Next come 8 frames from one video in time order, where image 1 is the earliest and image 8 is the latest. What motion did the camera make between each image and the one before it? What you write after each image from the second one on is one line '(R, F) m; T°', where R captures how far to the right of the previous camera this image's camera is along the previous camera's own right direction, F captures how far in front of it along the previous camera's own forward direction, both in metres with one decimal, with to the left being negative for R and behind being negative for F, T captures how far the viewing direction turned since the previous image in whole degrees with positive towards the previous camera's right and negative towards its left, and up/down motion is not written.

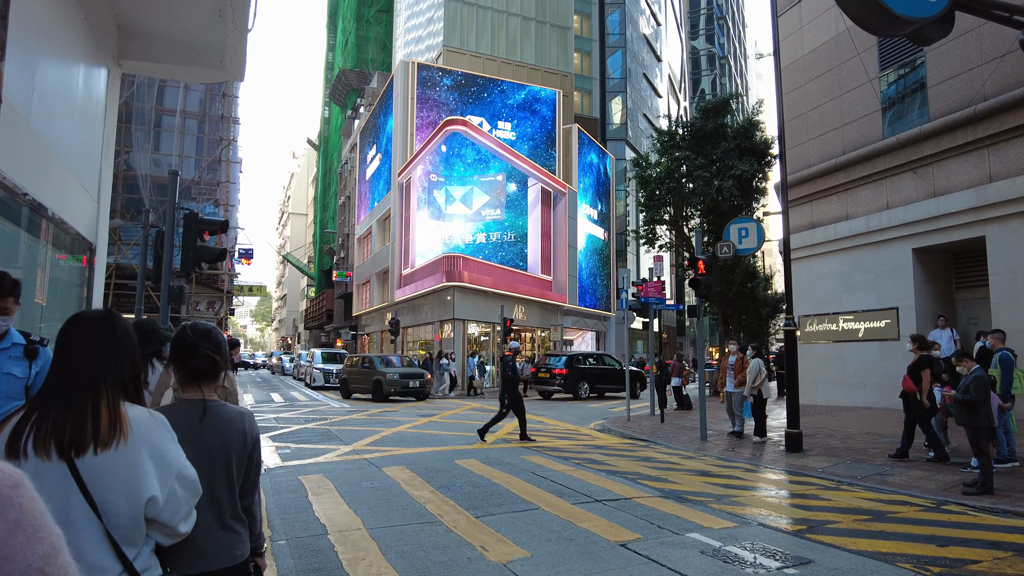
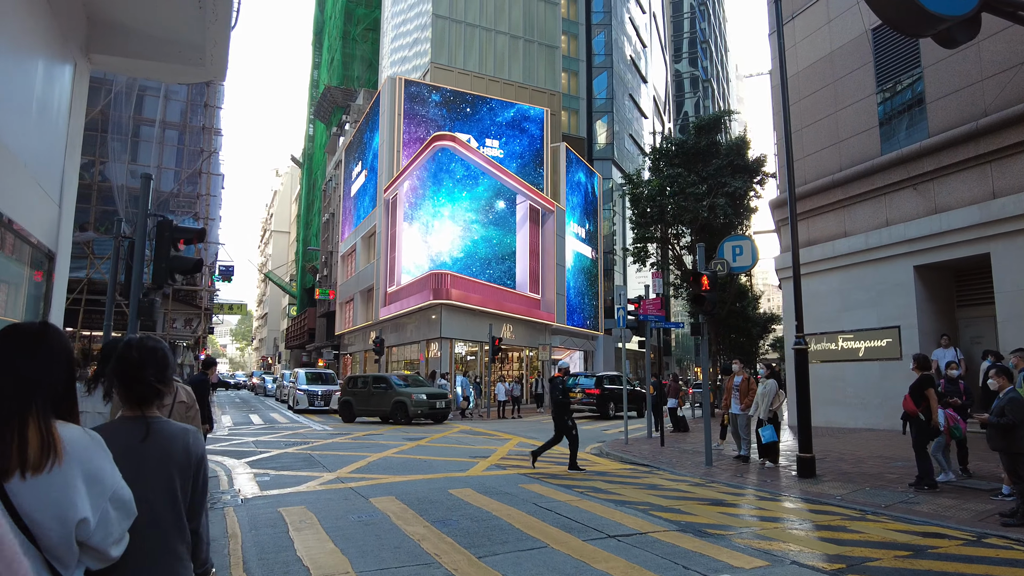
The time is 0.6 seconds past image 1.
(-0.2, +0.6) m; +1°
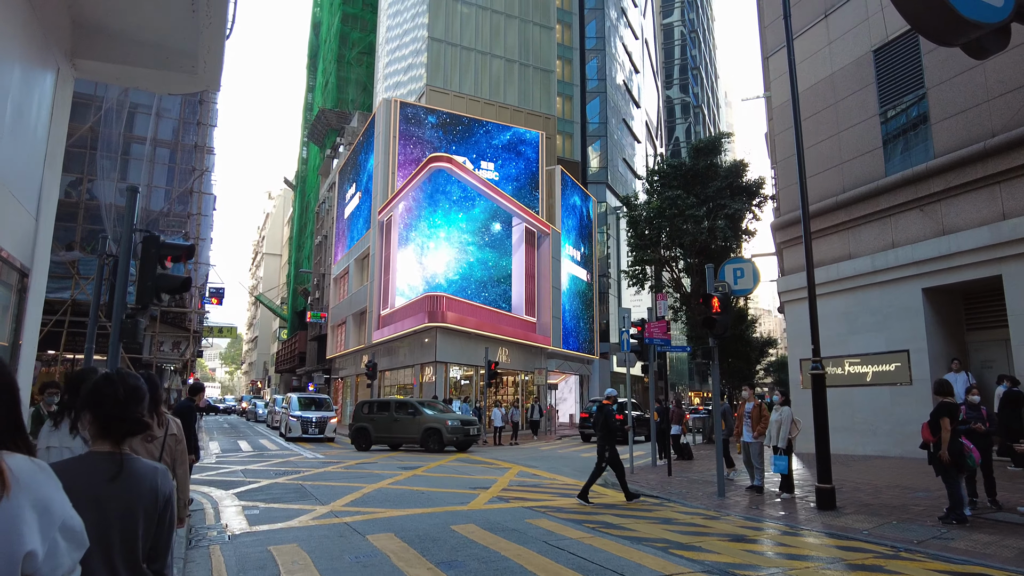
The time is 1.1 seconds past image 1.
(-0.2, +0.4) m; +1°
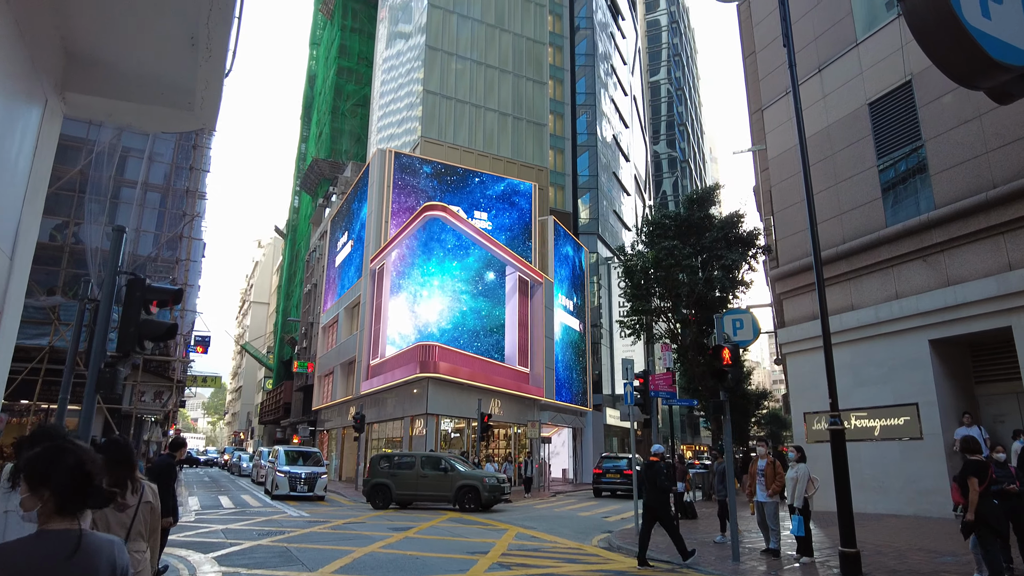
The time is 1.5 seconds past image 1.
(-0.2, +0.4) m; +1°
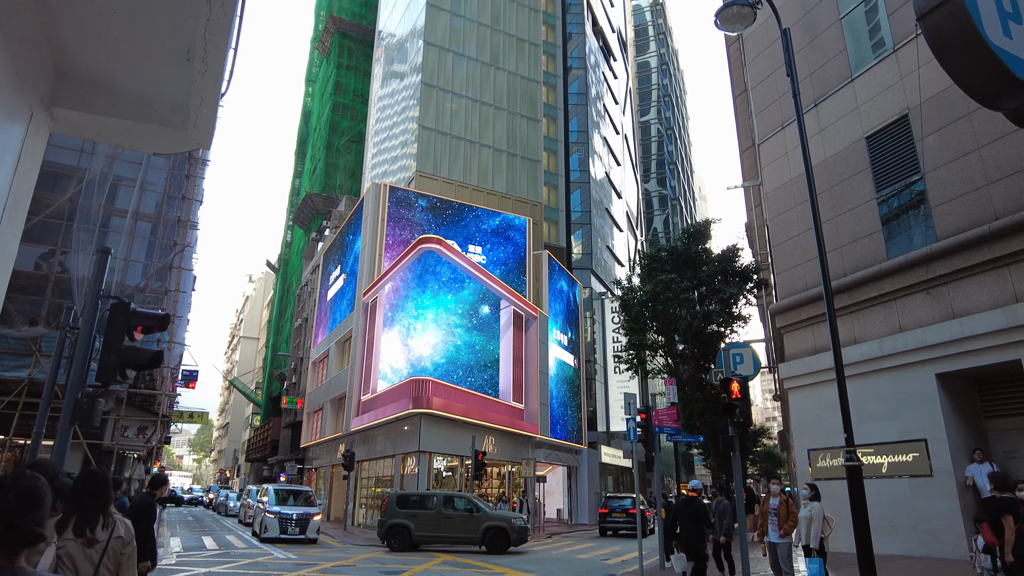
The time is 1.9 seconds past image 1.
(-0.2, +0.3) m; +1°
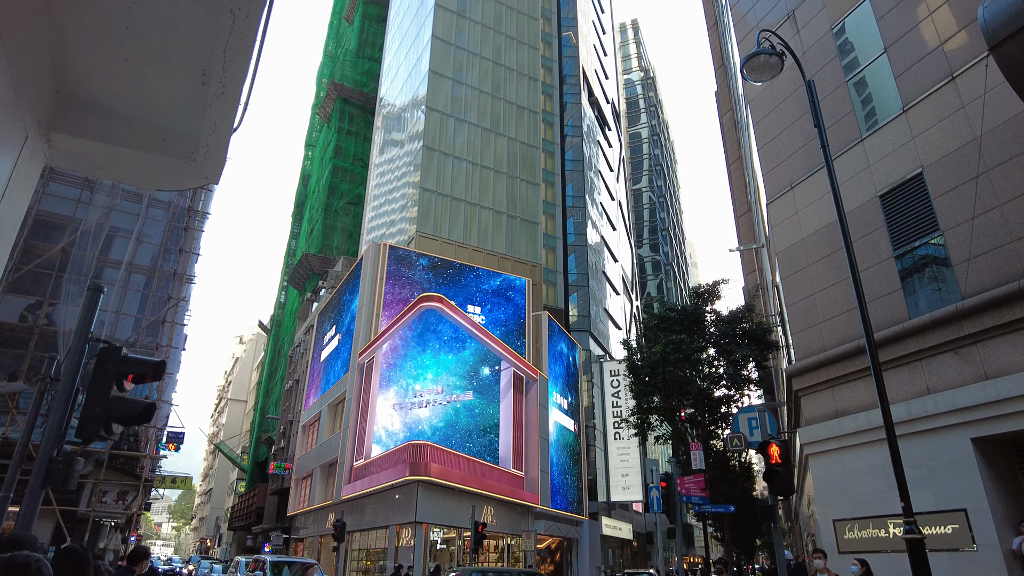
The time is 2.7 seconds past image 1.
(-0.4, +0.6) m; +1°
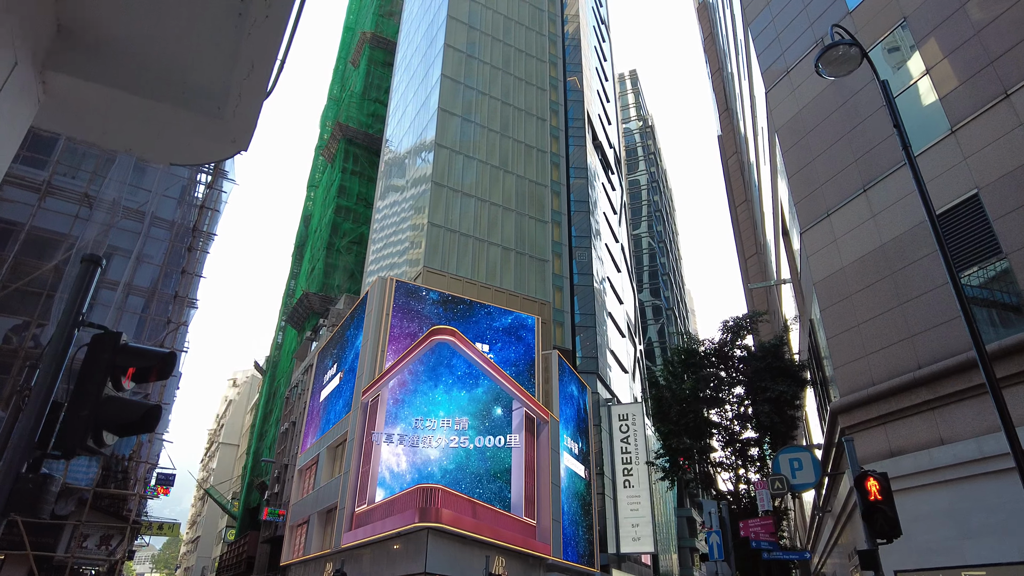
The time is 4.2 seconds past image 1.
(-0.8, +1.2) m; 0°
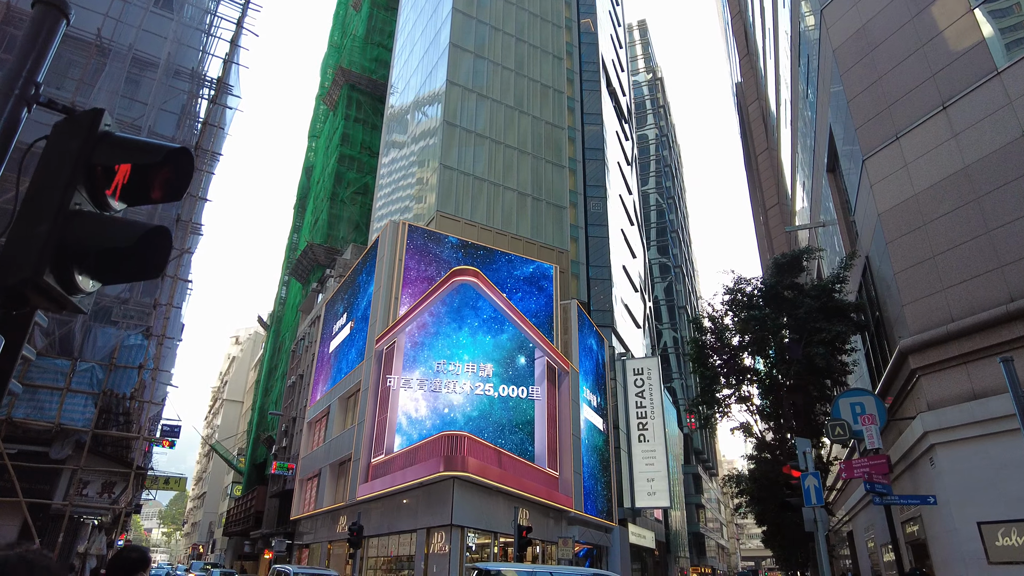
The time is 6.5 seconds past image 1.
(-1.0, +1.7) m; 0°
